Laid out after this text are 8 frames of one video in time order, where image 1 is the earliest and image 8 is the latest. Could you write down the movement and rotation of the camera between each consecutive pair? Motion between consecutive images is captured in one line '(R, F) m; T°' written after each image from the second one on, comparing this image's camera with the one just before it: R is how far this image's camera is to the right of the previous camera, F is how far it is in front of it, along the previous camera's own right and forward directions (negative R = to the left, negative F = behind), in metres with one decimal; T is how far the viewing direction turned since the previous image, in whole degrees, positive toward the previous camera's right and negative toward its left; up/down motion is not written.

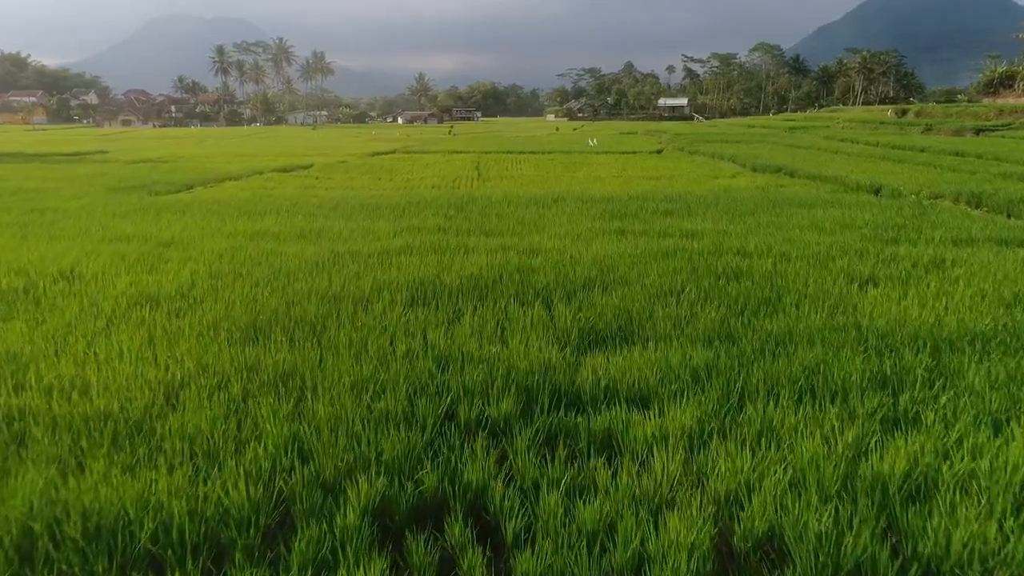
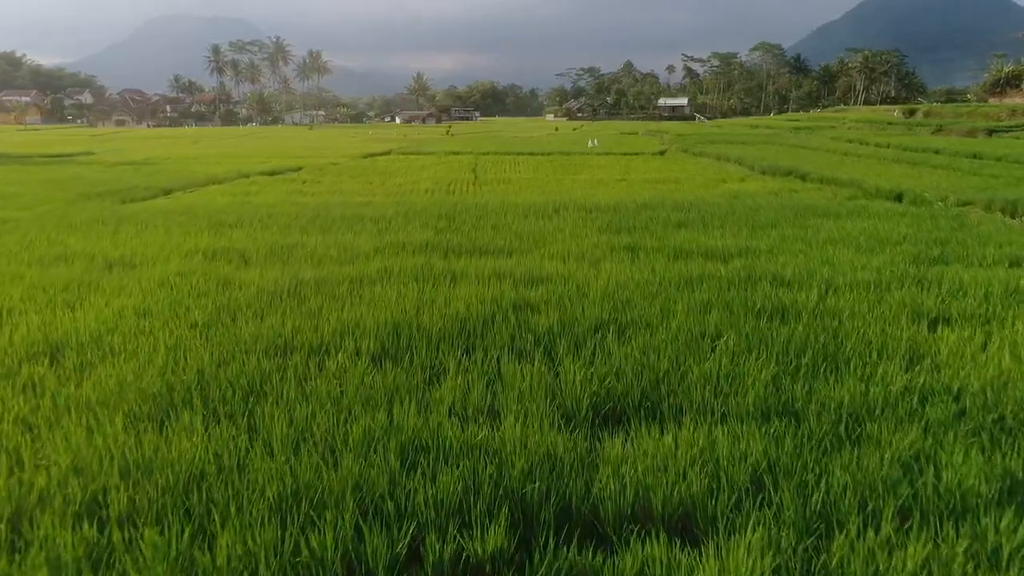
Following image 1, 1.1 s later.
(0.0, +0.7) m; 0°
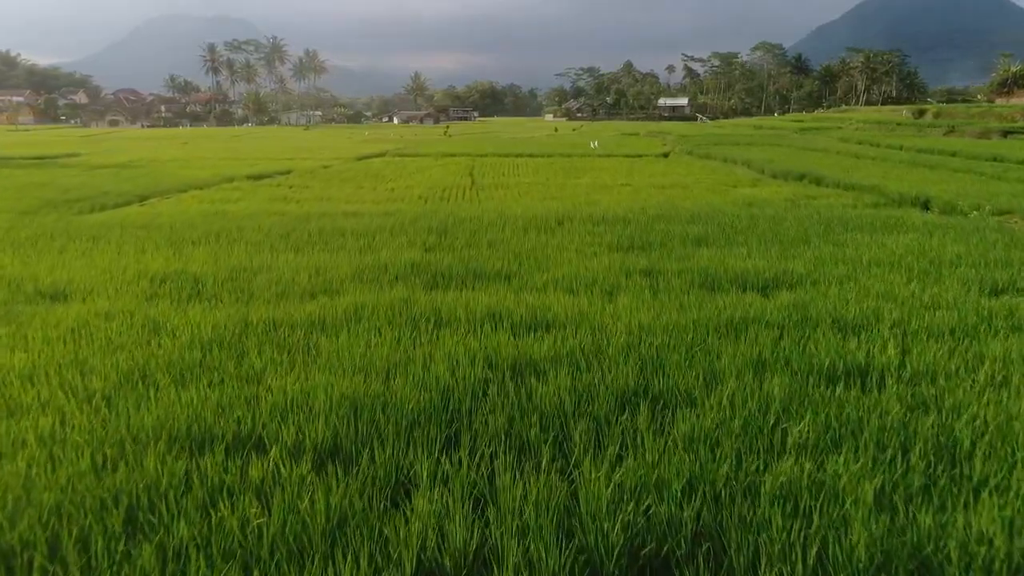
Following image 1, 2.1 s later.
(0.0, +0.7) m; 0°
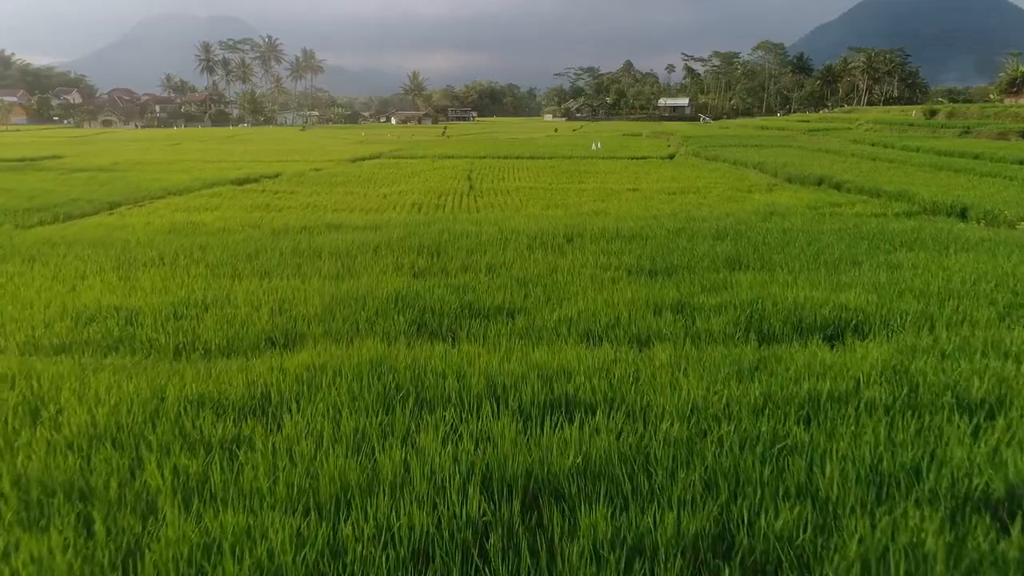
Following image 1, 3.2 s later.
(0.0, +0.8) m; 0°
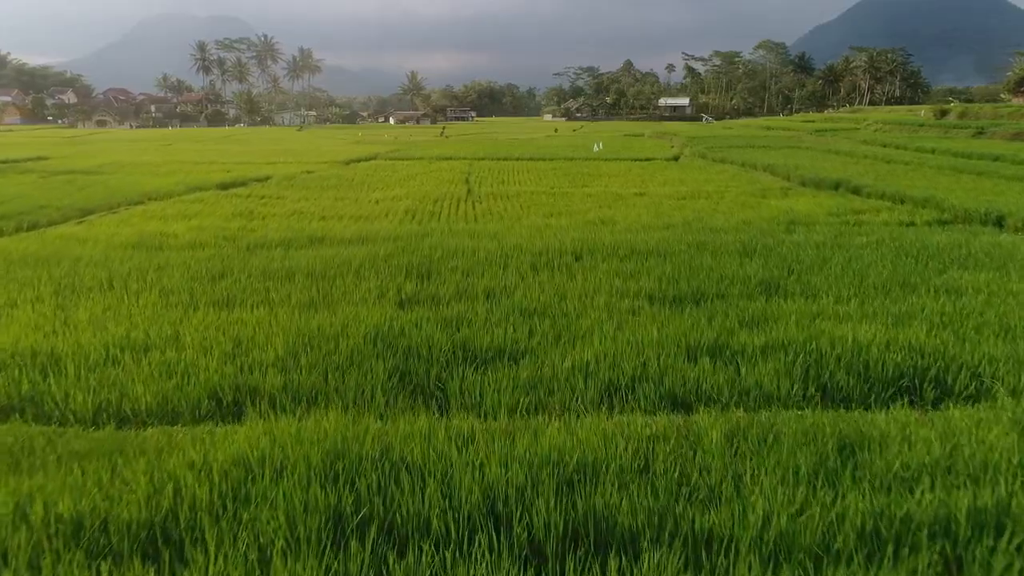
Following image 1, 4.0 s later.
(0.0, +0.6) m; 0°
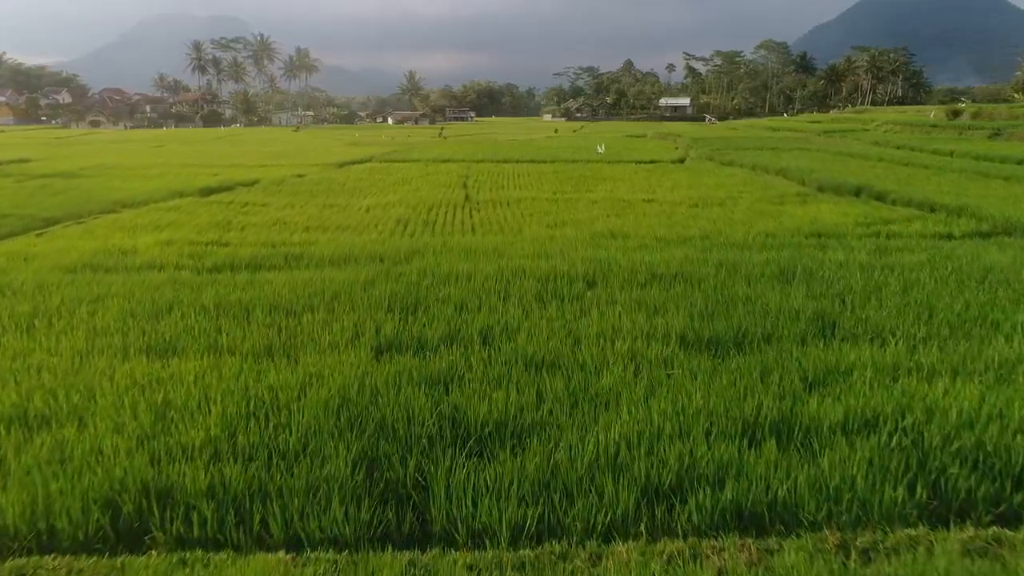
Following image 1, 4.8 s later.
(0.0, +0.7) m; 0°
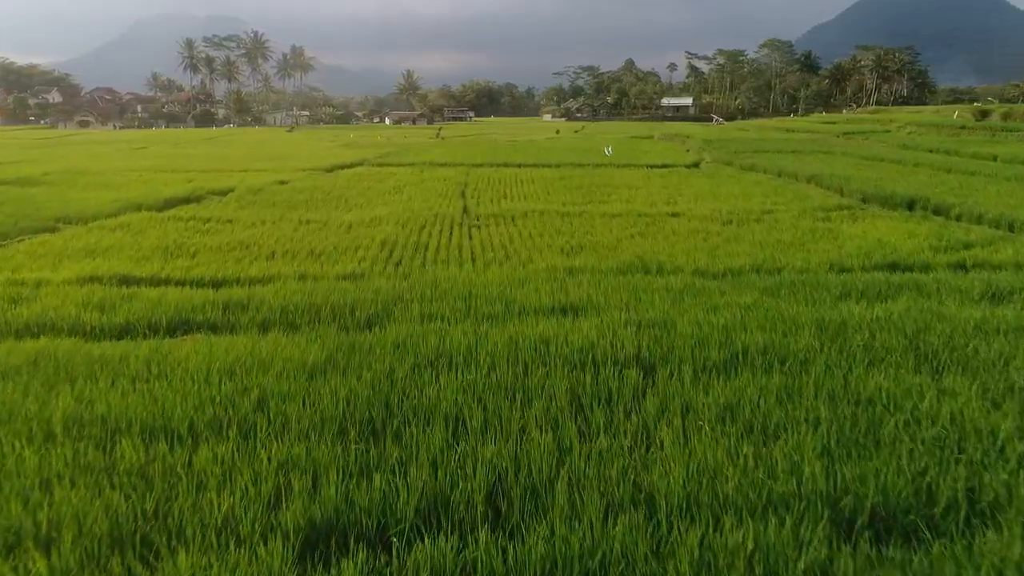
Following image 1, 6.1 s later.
(-0.1, +1.4) m; 0°
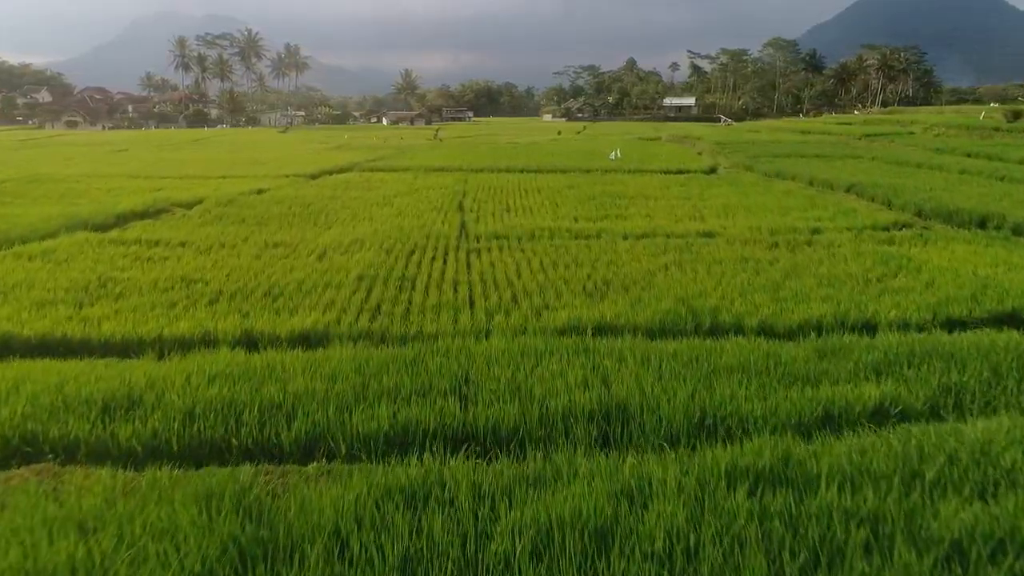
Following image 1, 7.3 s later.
(-0.1, +1.4) m; 0°
